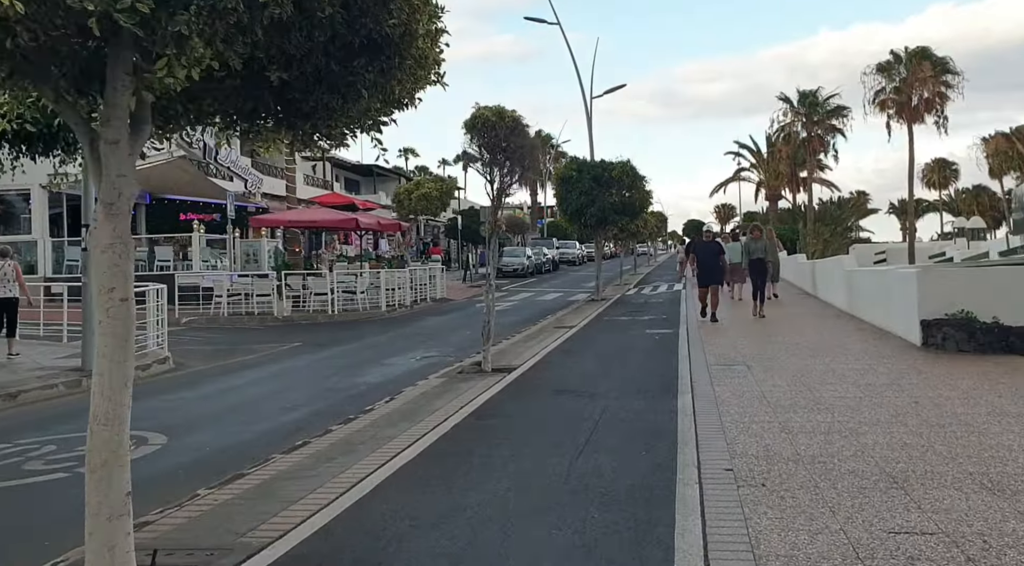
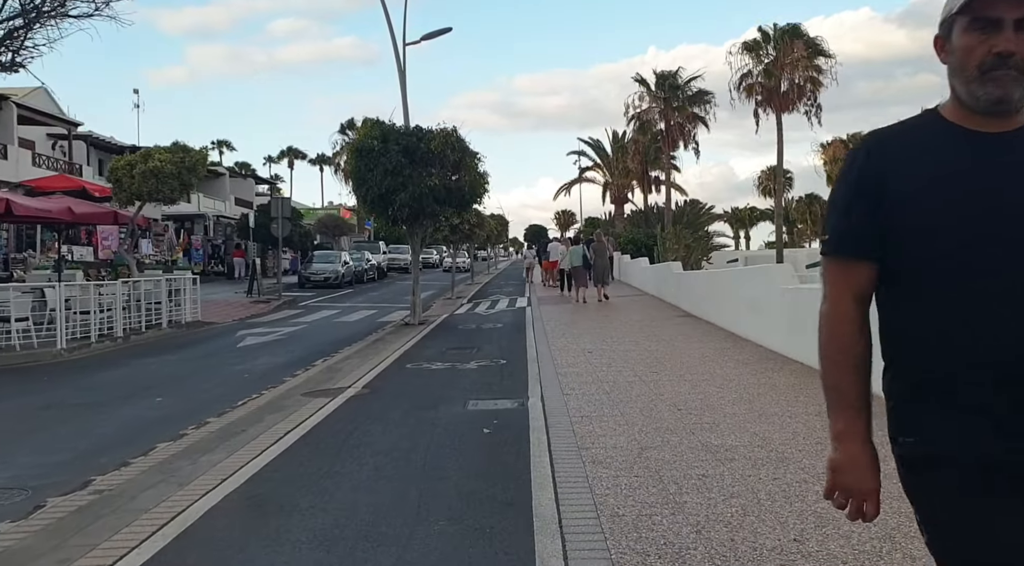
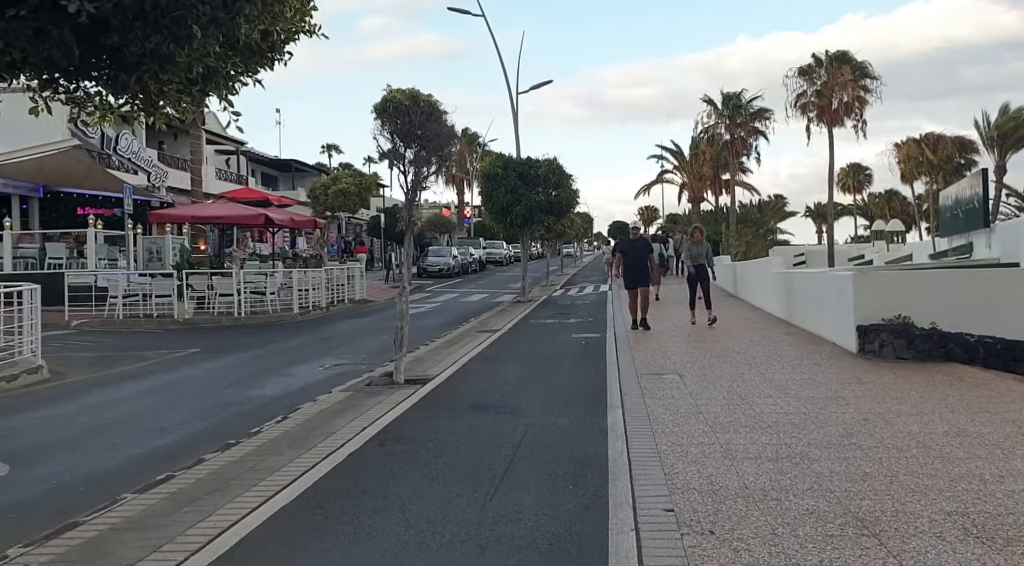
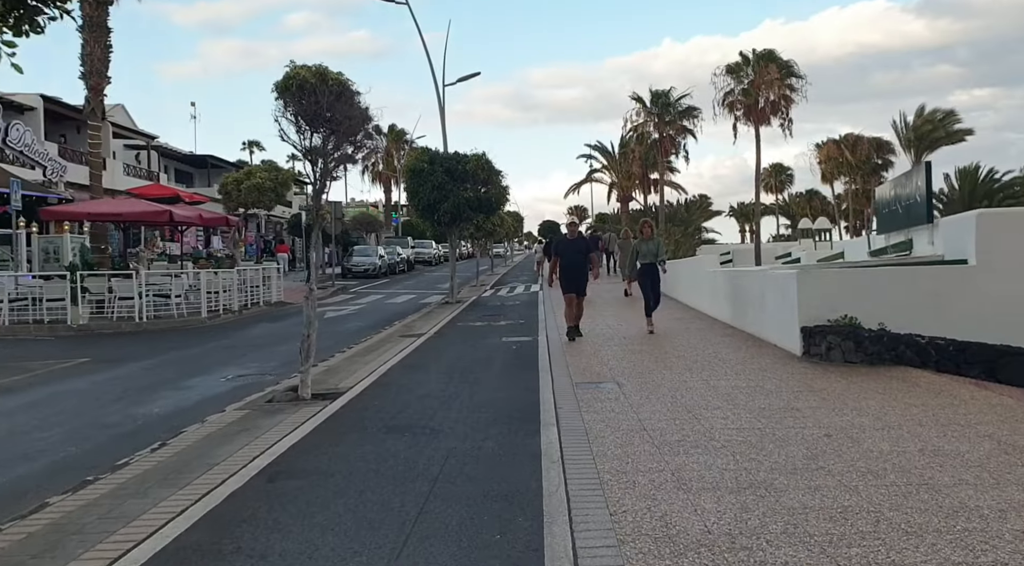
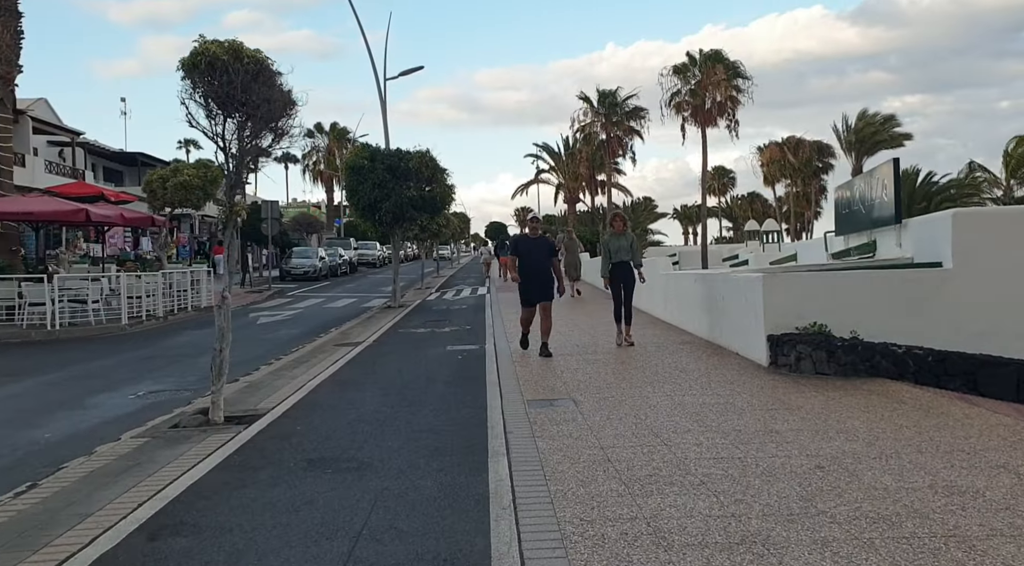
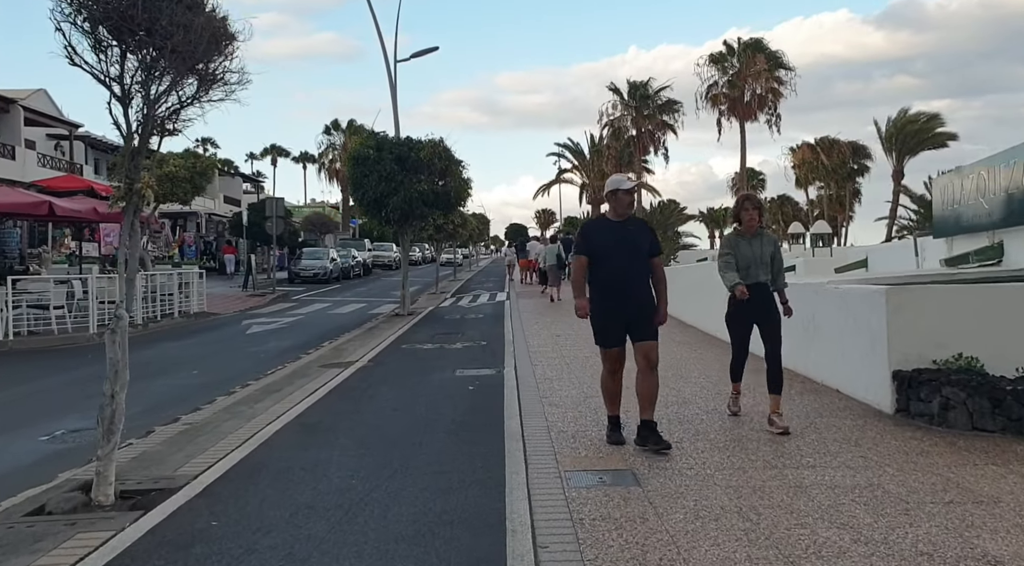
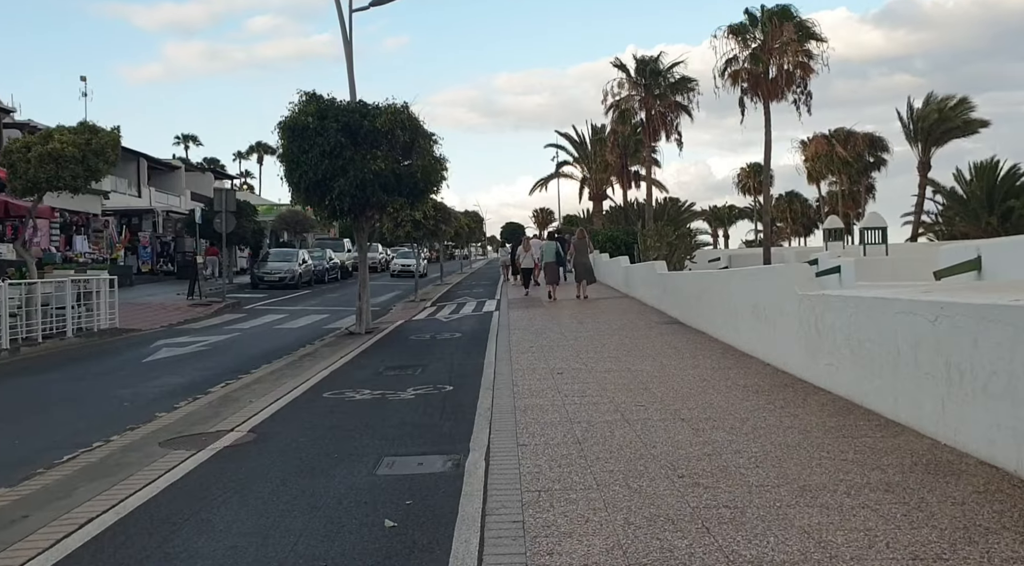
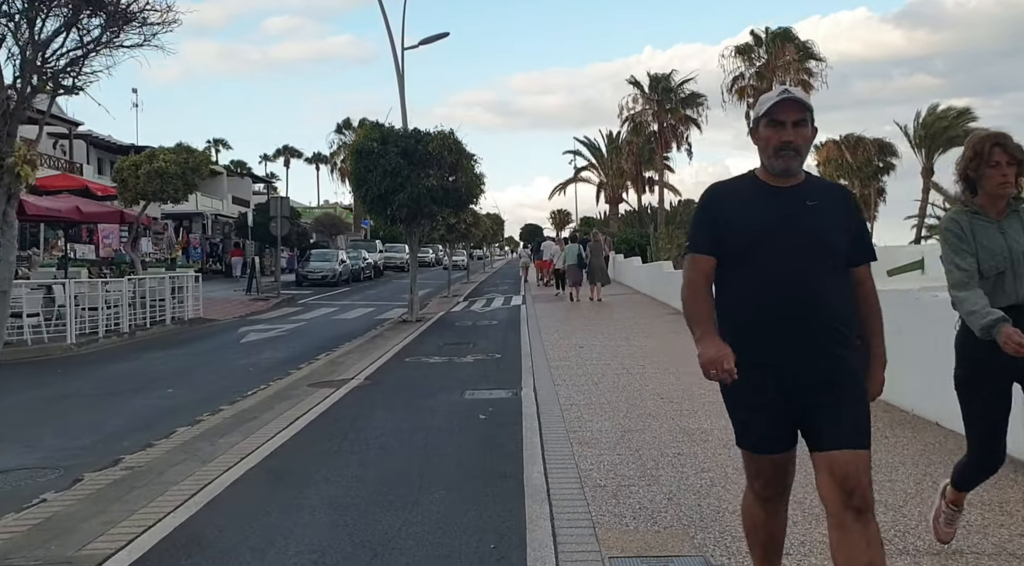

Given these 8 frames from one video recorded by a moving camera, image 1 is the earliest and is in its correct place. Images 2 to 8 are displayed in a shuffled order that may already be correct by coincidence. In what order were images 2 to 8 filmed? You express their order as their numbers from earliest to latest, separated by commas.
3, 4, 5, 6, 8, 2, 7
